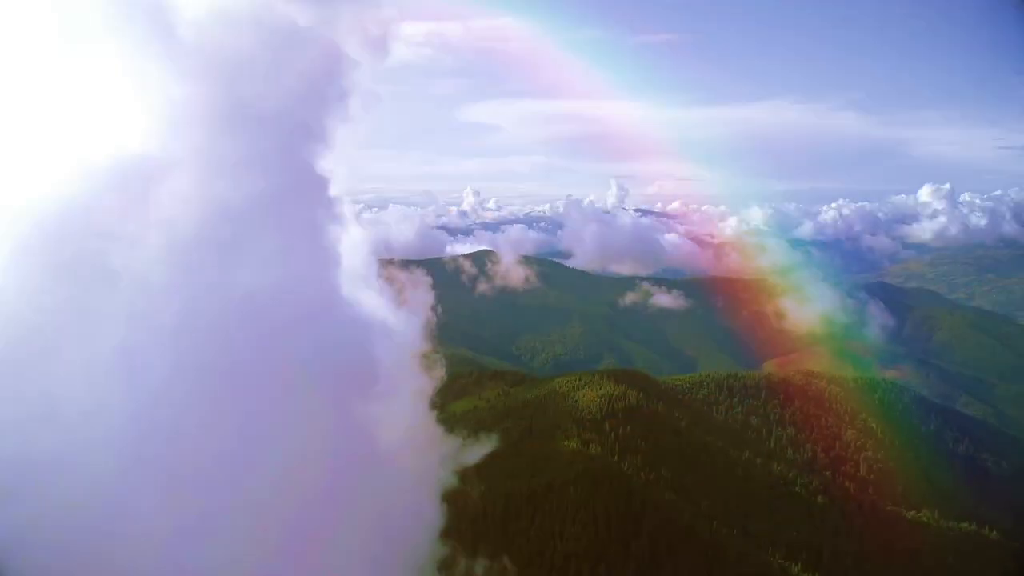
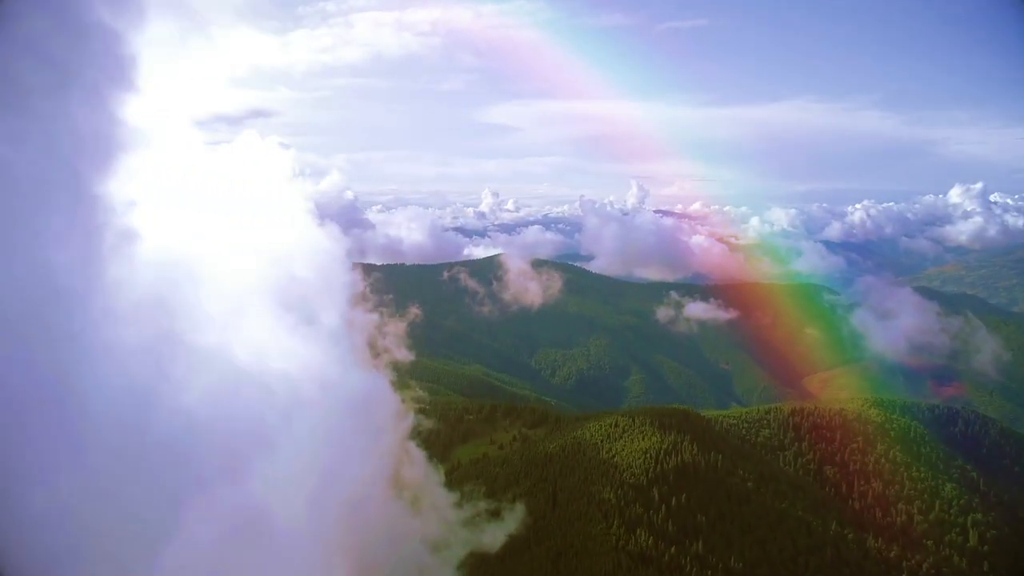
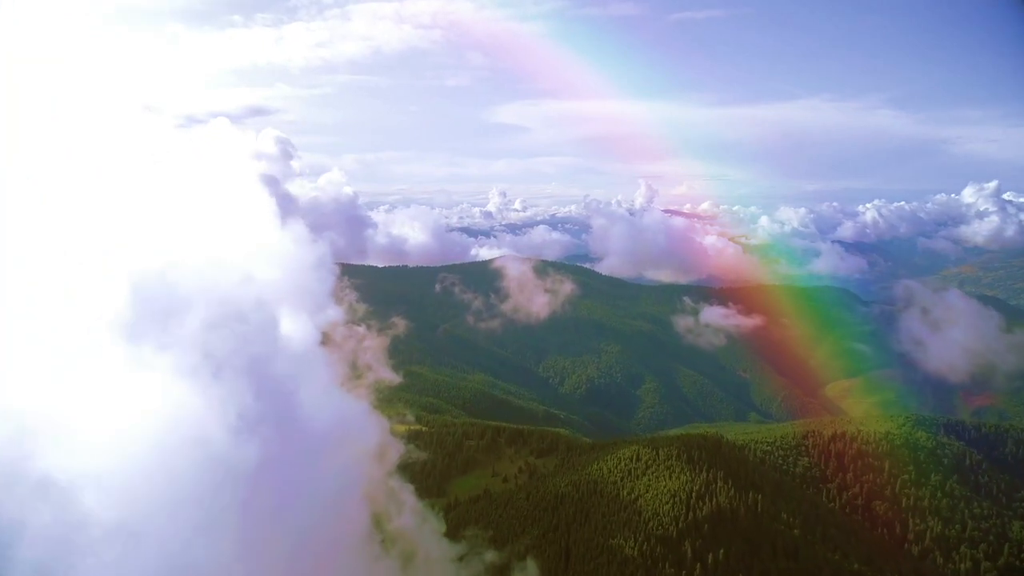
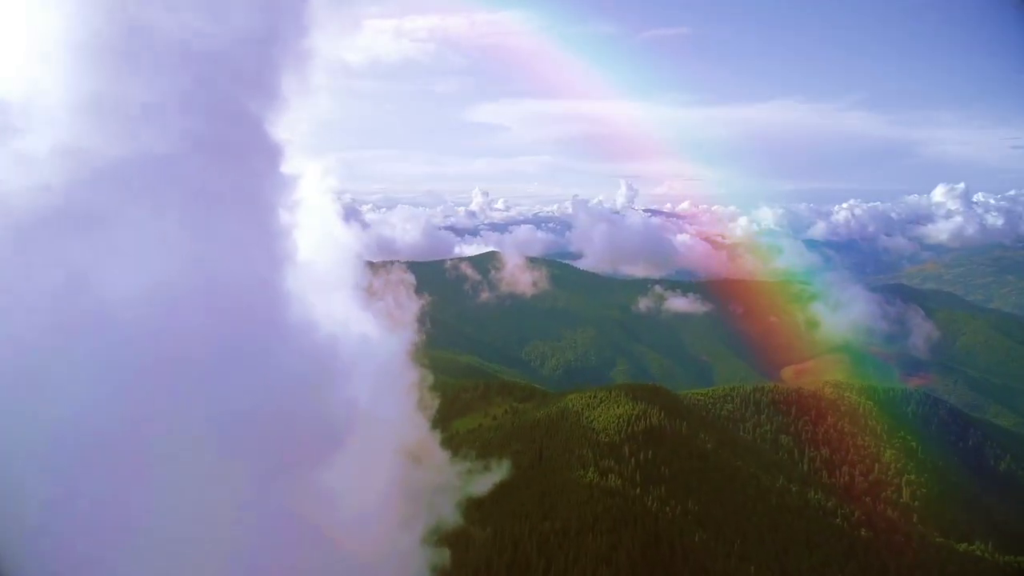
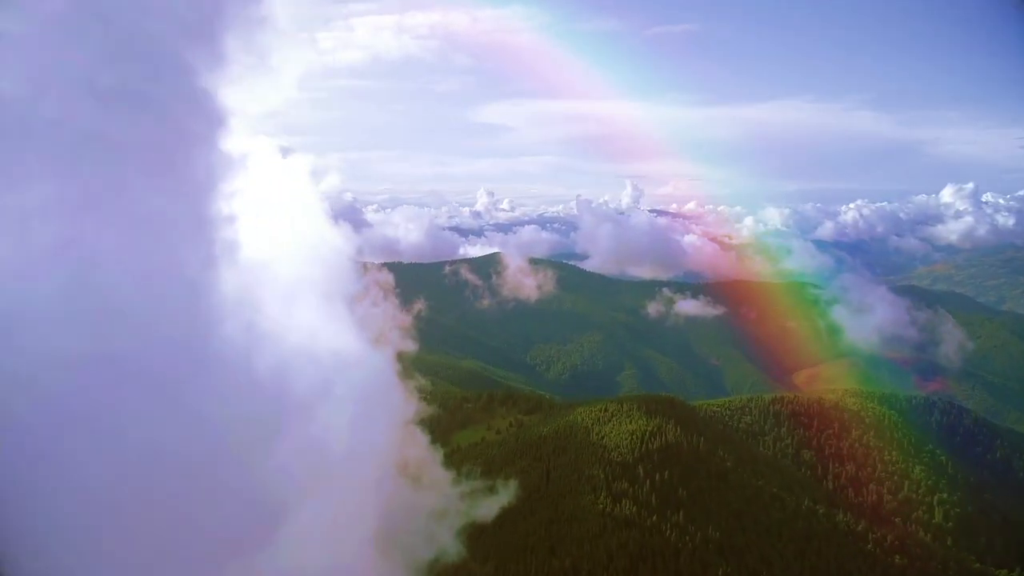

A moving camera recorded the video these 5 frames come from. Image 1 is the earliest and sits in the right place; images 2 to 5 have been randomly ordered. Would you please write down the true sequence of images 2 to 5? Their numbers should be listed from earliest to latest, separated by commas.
4, 5, 2, 3
